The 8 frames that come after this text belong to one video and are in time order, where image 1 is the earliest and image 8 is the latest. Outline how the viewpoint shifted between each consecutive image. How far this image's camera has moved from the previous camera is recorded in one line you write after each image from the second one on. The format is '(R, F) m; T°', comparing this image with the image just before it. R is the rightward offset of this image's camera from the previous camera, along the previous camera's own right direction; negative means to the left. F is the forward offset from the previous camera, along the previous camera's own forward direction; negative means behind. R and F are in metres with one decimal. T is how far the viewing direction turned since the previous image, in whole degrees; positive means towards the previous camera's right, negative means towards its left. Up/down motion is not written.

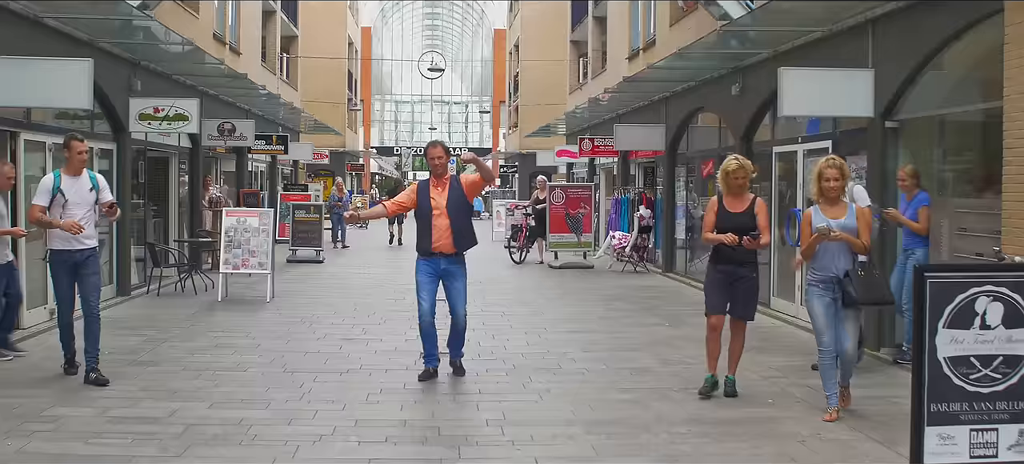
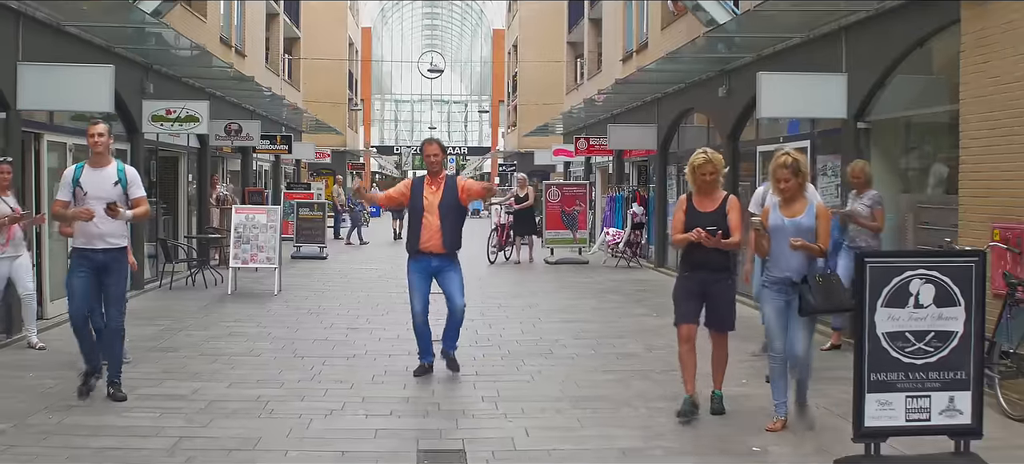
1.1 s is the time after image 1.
(0.0, -0.6) m; 0°
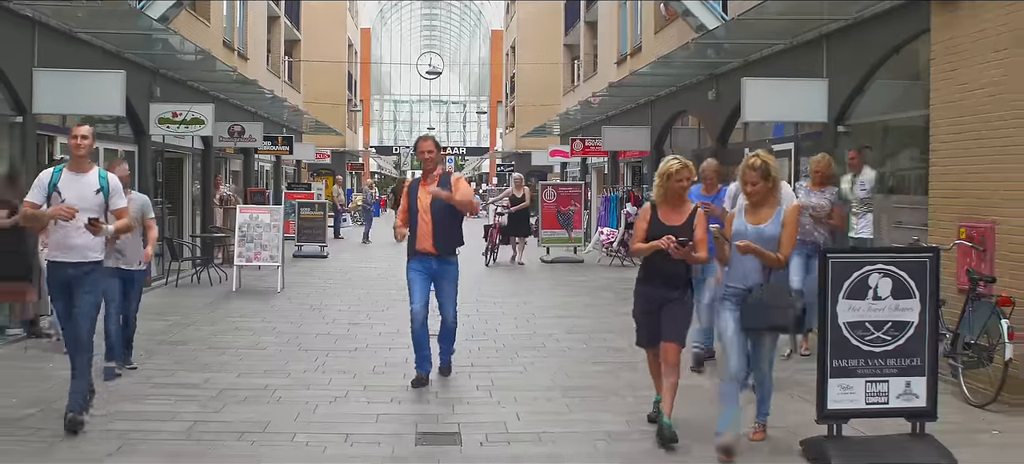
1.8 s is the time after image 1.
(0.0, -0.4) m; 0°
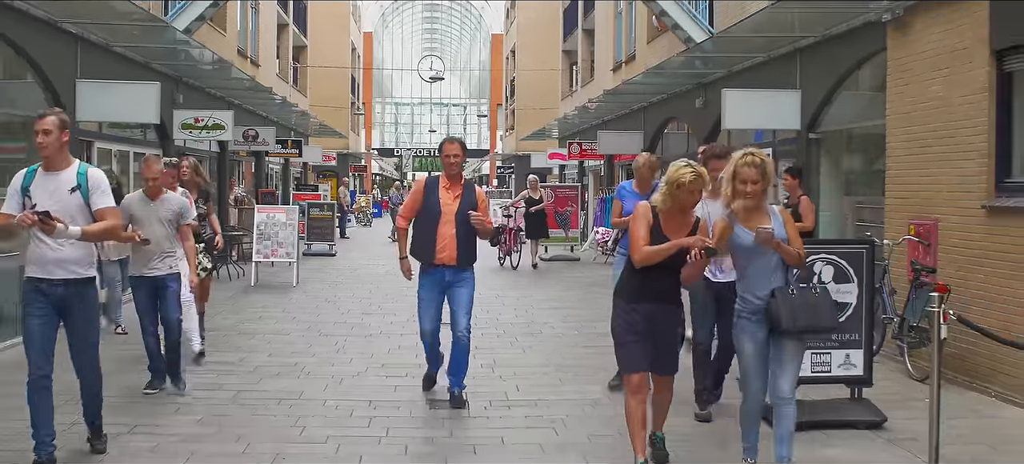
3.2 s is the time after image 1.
(0.0, -0.9) m; 0°
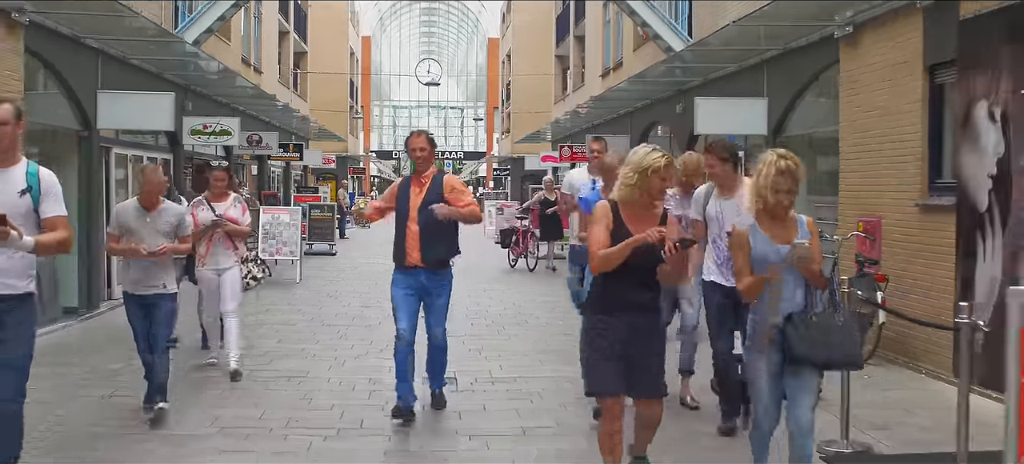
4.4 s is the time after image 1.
(+0.1, -0.8) m; 0°
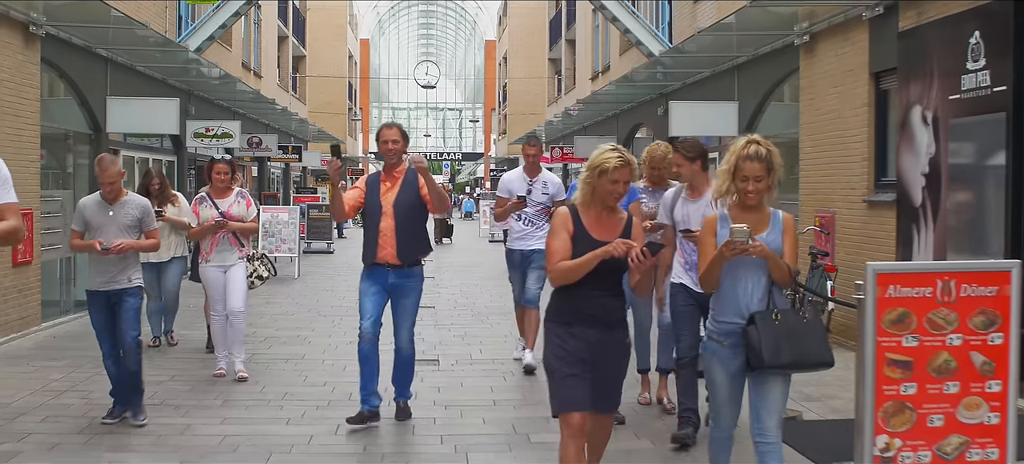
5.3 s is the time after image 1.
(+0.2, -0.7) m; 0°
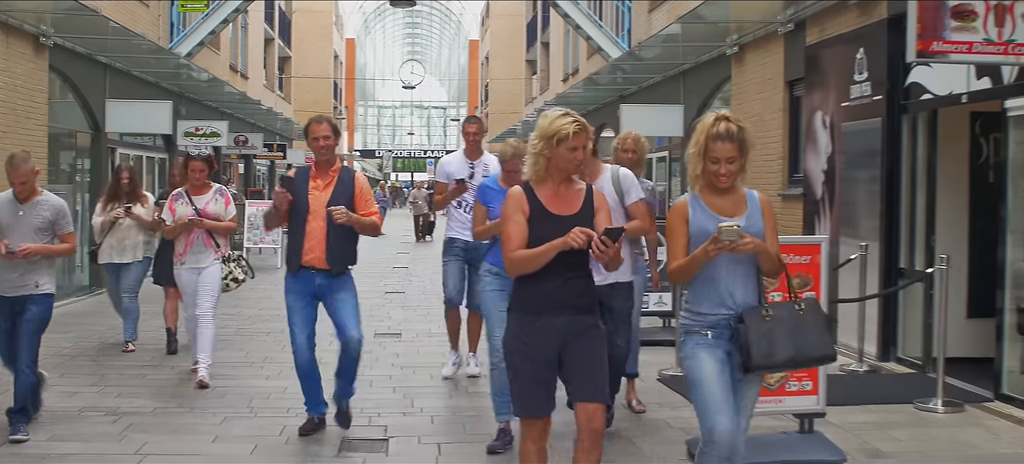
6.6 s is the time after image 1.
(+0.3, -1.1) m; +1°
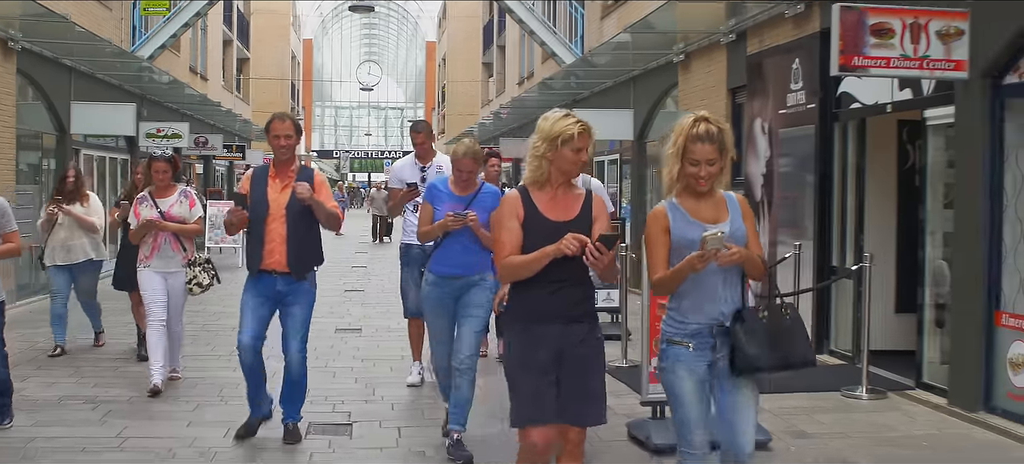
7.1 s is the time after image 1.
(0.0, -0.4) m; +3°
